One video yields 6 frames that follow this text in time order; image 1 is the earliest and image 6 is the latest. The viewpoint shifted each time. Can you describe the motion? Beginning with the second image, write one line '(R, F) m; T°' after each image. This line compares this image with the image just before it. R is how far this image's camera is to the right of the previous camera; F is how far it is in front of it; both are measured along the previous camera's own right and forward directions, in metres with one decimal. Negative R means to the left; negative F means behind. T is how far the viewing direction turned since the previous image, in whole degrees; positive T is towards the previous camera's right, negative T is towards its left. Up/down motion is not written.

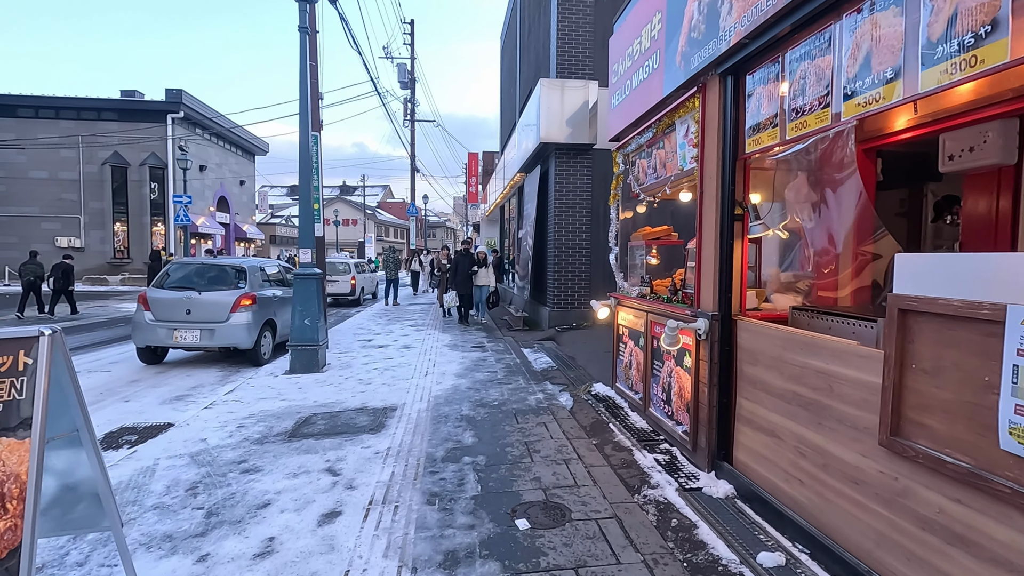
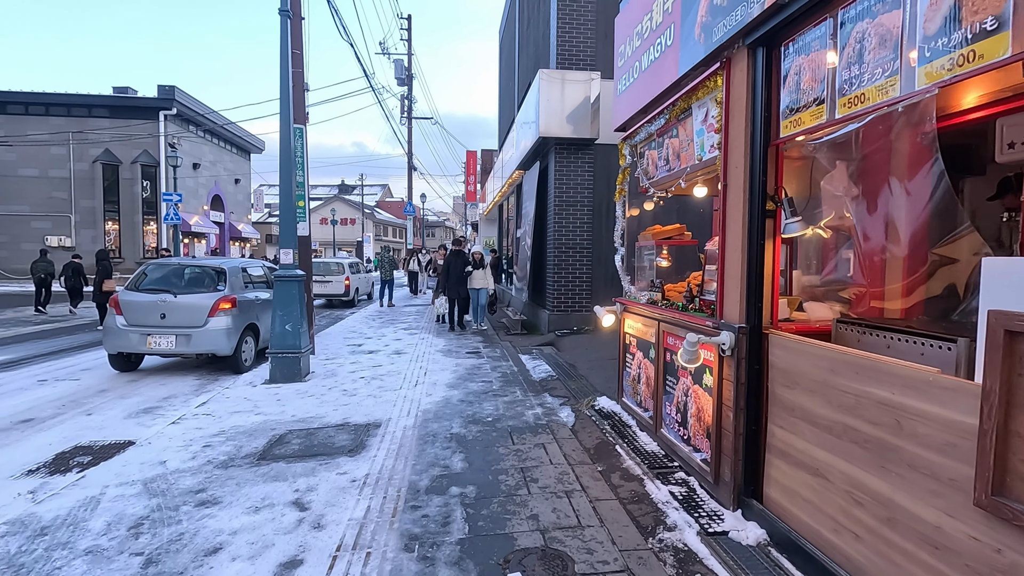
(0.0, +0.5) m; 0°
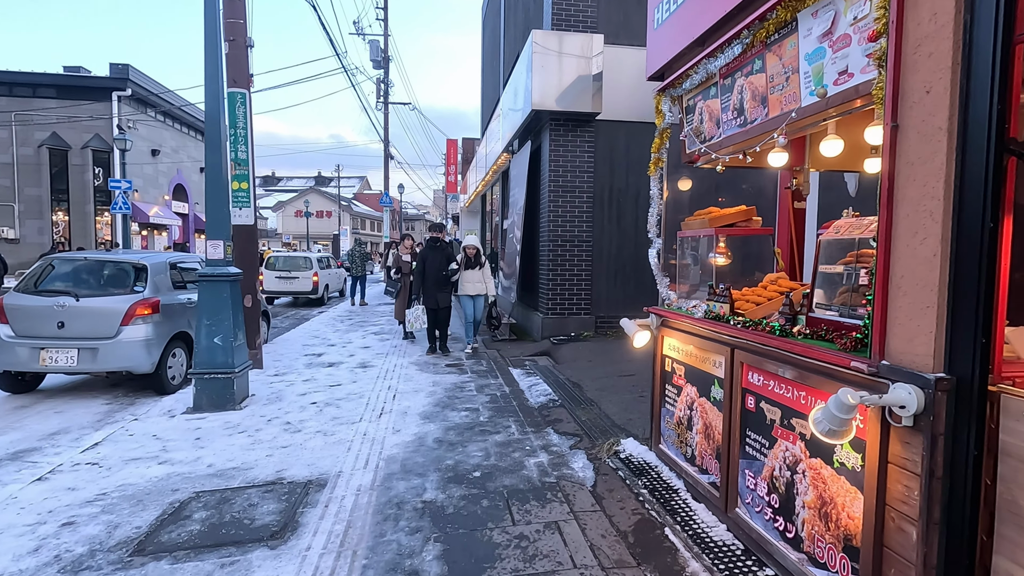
(-0.1, +1.5) m; +2°
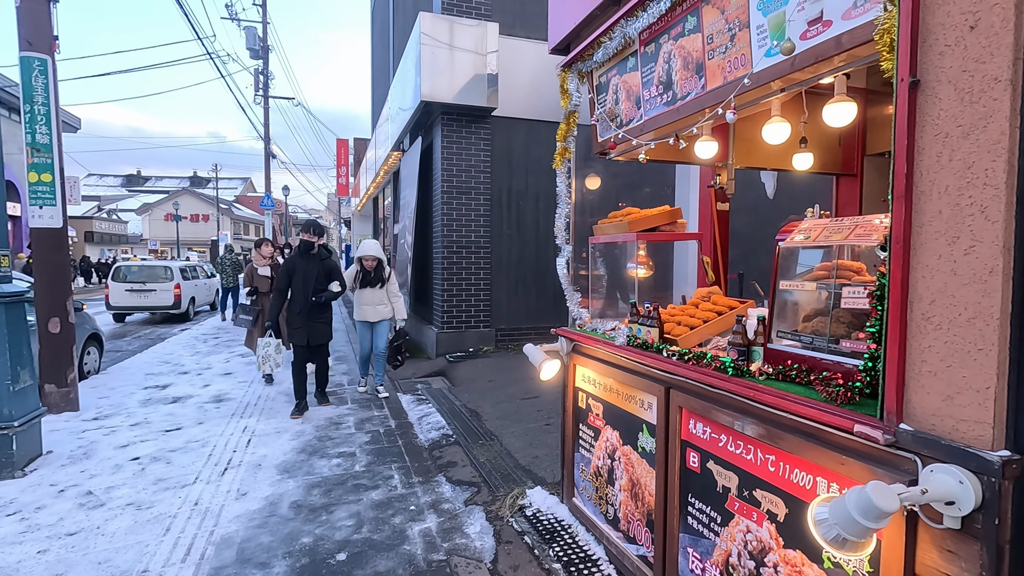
(+0.2, +0.8) m; +11°
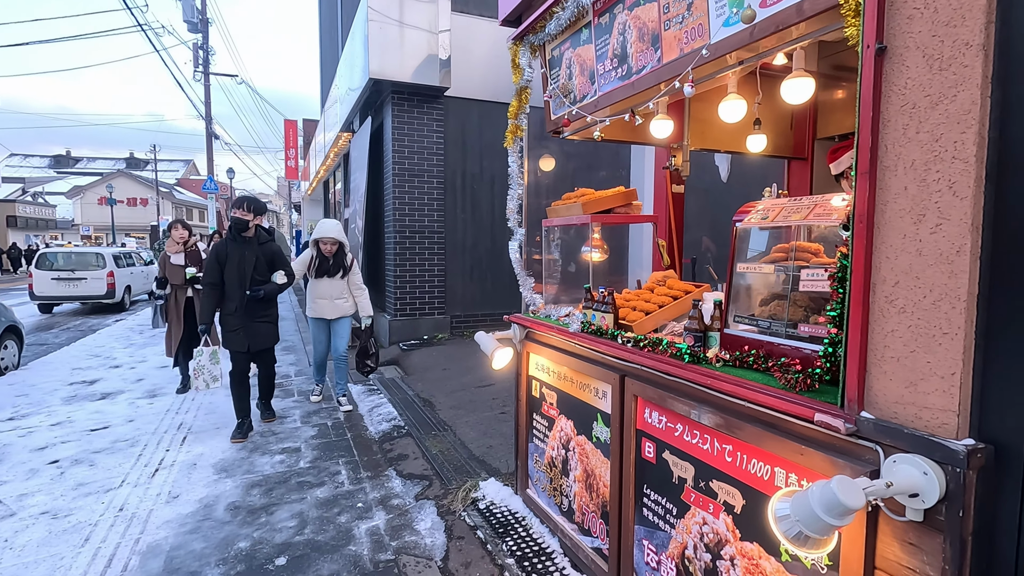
(0.0, +0.1) m; +4°
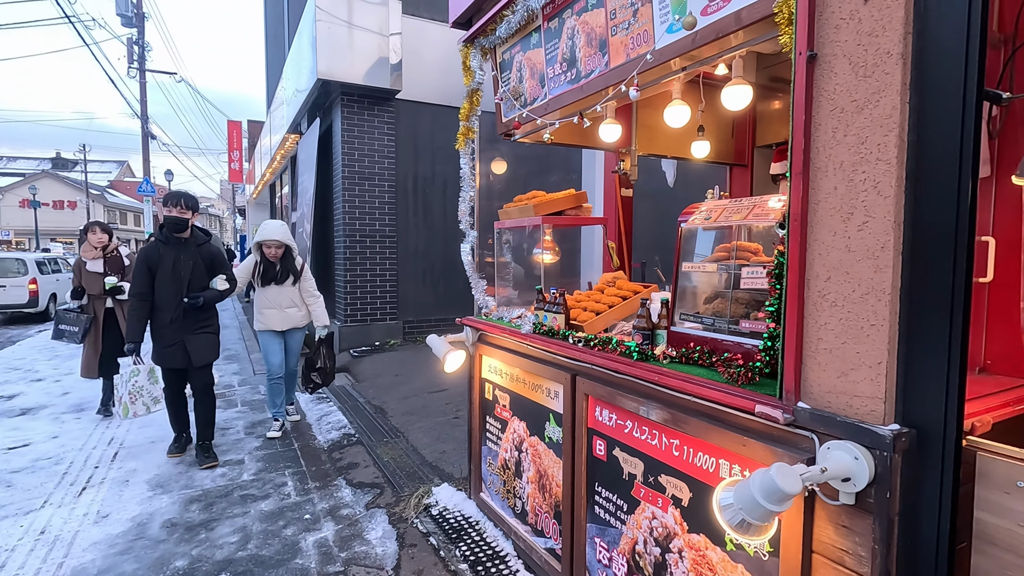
(0.0, 0.0) m; +5°
